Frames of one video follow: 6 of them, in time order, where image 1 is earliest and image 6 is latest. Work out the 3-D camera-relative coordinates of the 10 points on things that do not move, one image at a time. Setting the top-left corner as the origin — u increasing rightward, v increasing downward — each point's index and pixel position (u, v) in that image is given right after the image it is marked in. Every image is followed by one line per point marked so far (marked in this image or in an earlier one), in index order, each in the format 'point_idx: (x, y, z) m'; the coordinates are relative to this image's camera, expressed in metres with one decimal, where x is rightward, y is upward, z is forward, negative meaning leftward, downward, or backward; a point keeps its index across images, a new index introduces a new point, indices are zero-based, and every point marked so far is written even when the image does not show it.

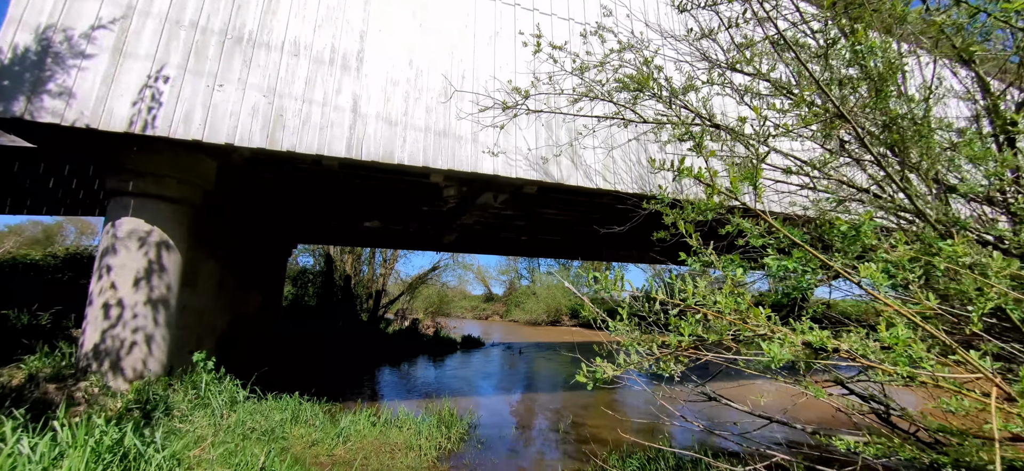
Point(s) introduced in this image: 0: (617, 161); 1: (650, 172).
0: (+1.3, +0.9, +5.8) m
1: (+1.8, +0.8, +6.0) m
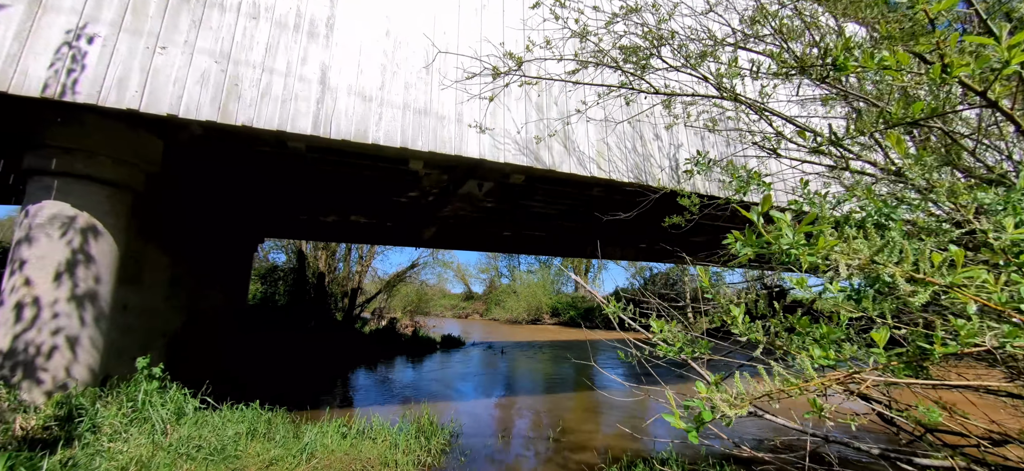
0: (+1.2, +1.0, +5.4) m
1: (+1.6, +0.9, +5.6) m
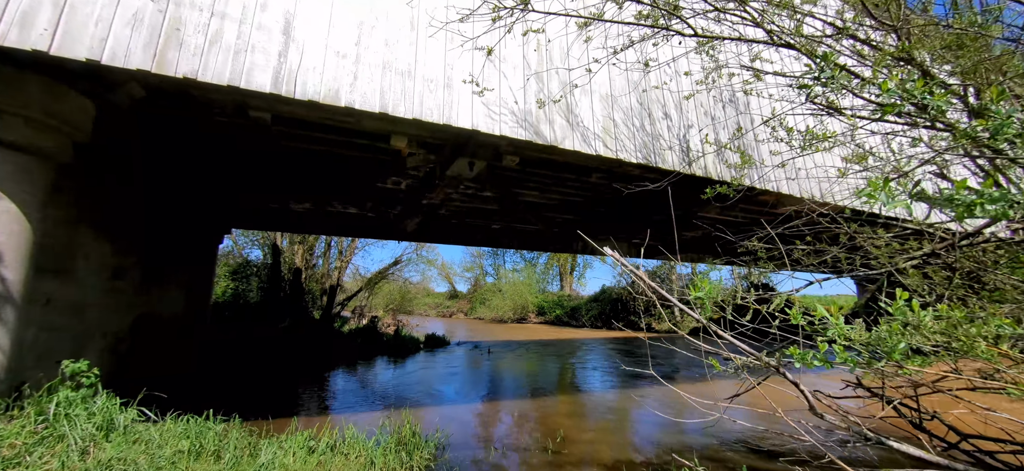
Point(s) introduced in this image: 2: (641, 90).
0: (+1.1, +1.2, +4.8) m
1: (+1.6, +1.1, +5.1) m
2: (+1.4, +1.6, +5.1) m
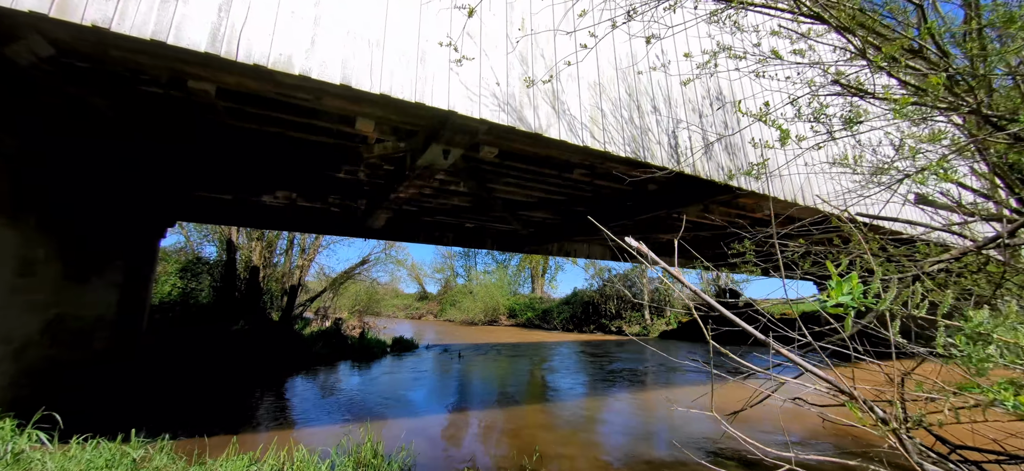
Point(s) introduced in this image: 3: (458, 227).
0: (+0.9, +1.2, +4.5) m
1: (+1.3, +1.1, +4.7) m
2: (+1.2, +1.6, +4.8) m
3: (-1.1, +0.2, +9.4) m
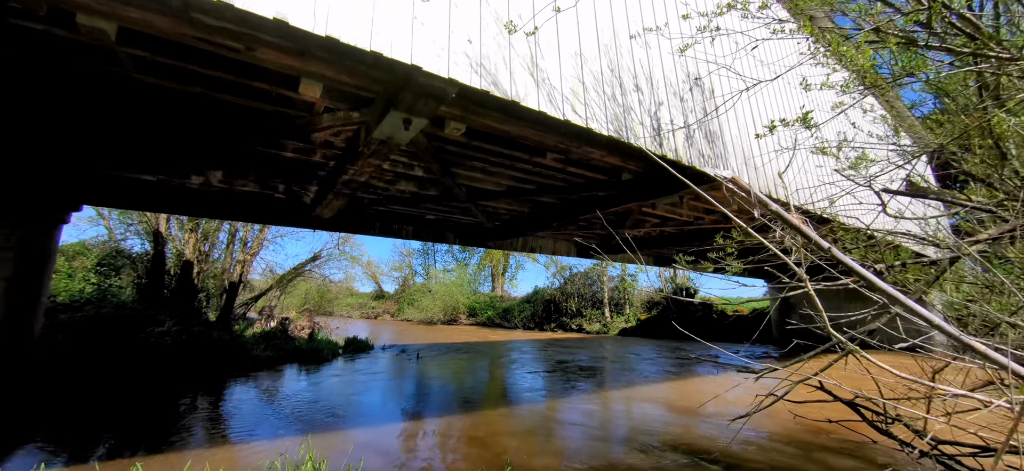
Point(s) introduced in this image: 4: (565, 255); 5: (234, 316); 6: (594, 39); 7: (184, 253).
0: (+0.7, +1.3, +4.0) m
1: (+1.1, +1.2, +4.3) m
2: (+0.9, +1.7, +4.4) m
3: (-1.8, +0.3, +8.7) m
4: (+1.4, -0.5, +12.3) m
5: (-7.3, -2.1, +12.1) m
6: (+0.8, +1.8, +4.2) m
7: (-7.7, -0.4, +10.8) m
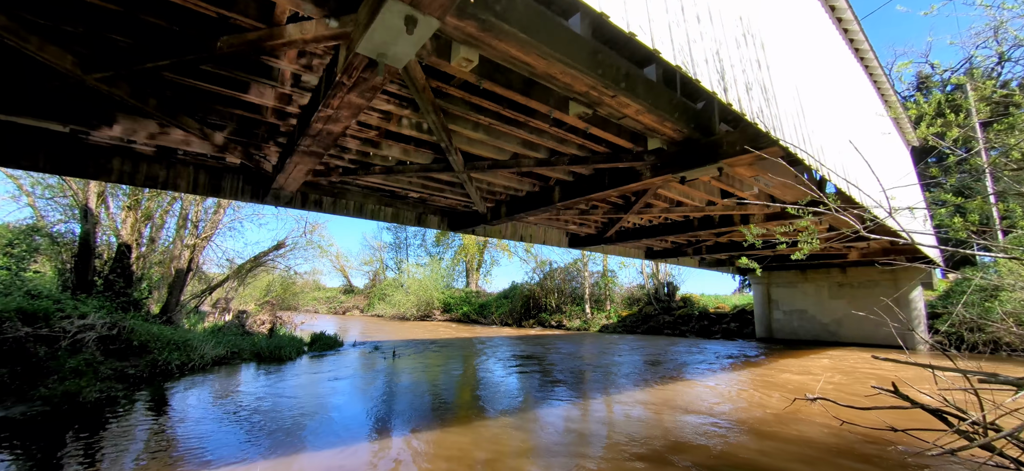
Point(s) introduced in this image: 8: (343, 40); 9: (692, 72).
0: (+0.9, +1.6, +3.0) m
1: (+1.3, +1.4, +3.4) m
2: (+1.2, +2.0, +3.4) m
3: (-1.9, +0.6, +7.6) m
4: (+1.1, -0.2, +11.3) m
5: (-7.6, -1.7, +10.7) m
6: (+1.0, +2.1, +3.2) m
7: (-7.9, 0.0, +9.2) m
8: (-1.1, +1.3, +3.0) m
9: (+1.3, +1.2, +3.3) m
